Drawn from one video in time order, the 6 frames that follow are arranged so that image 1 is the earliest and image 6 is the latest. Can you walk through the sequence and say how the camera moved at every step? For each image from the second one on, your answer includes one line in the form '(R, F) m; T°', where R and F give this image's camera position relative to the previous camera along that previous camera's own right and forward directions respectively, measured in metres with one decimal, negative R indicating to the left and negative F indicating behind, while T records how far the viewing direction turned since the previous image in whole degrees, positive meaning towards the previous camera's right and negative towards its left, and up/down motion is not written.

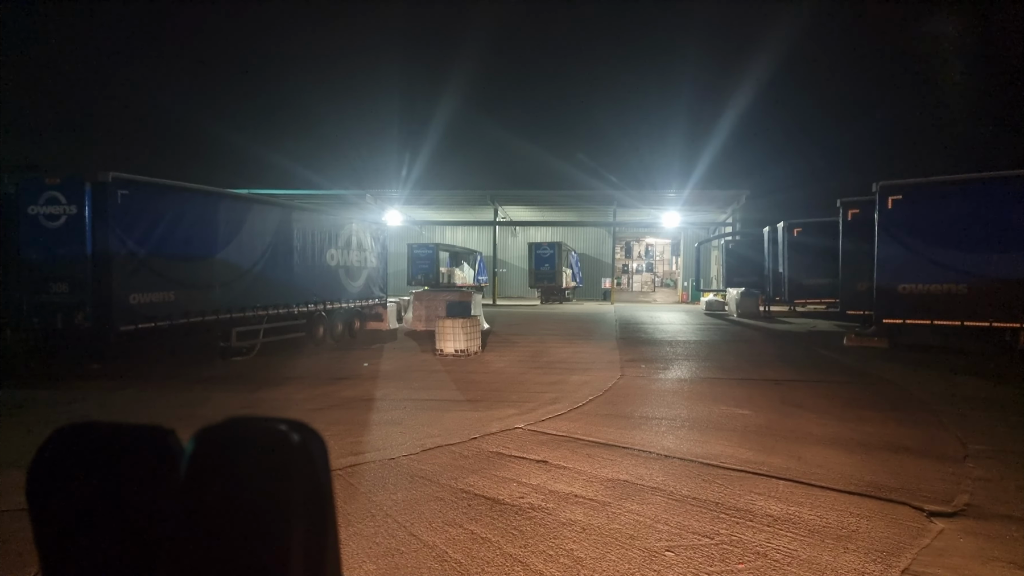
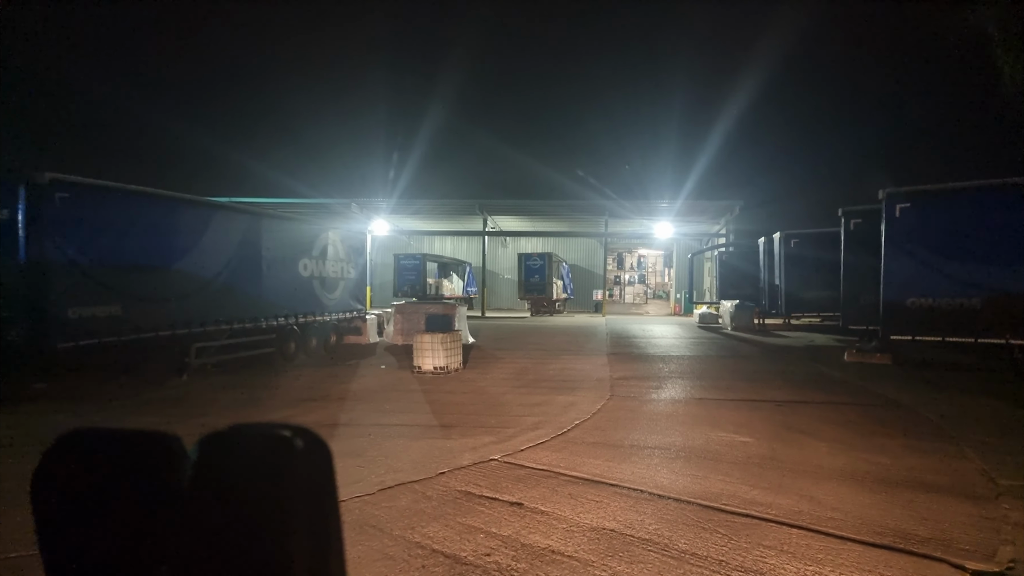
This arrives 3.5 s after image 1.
(+0.2, +0.7) m; +1°
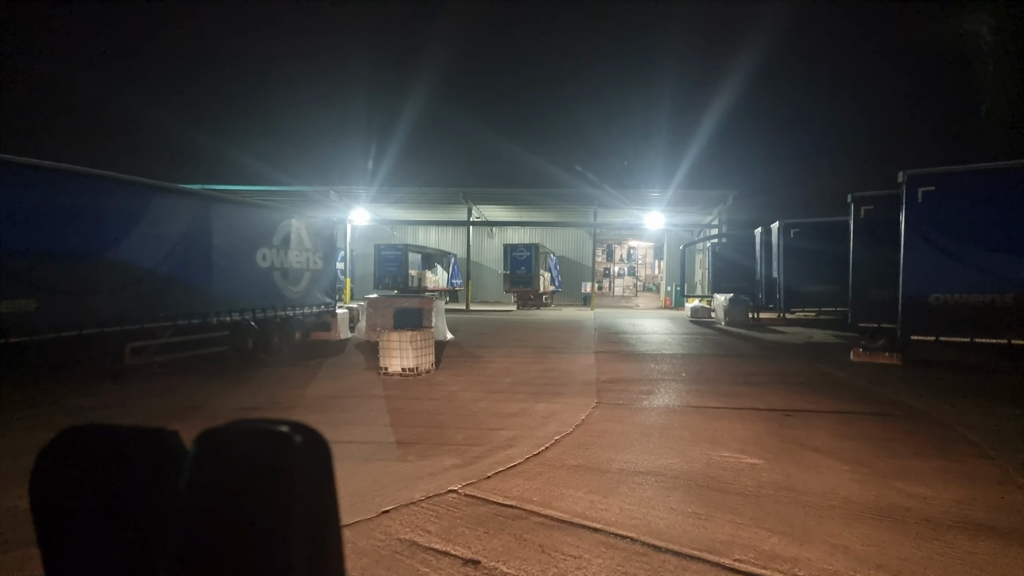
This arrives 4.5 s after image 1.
(+0.2, +1.1) m; +1°
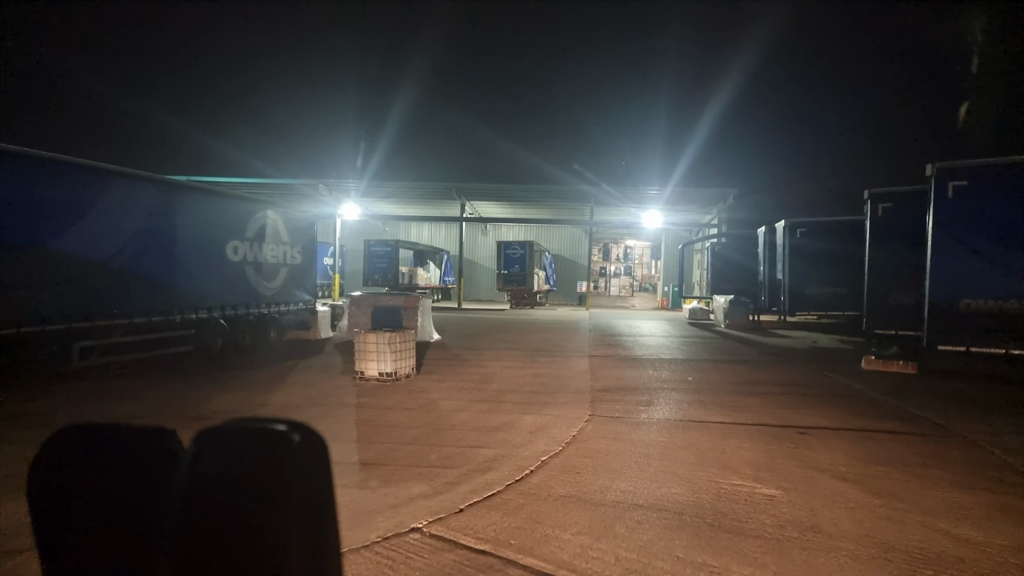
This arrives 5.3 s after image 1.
(+0.1, +0.8) m; 0°
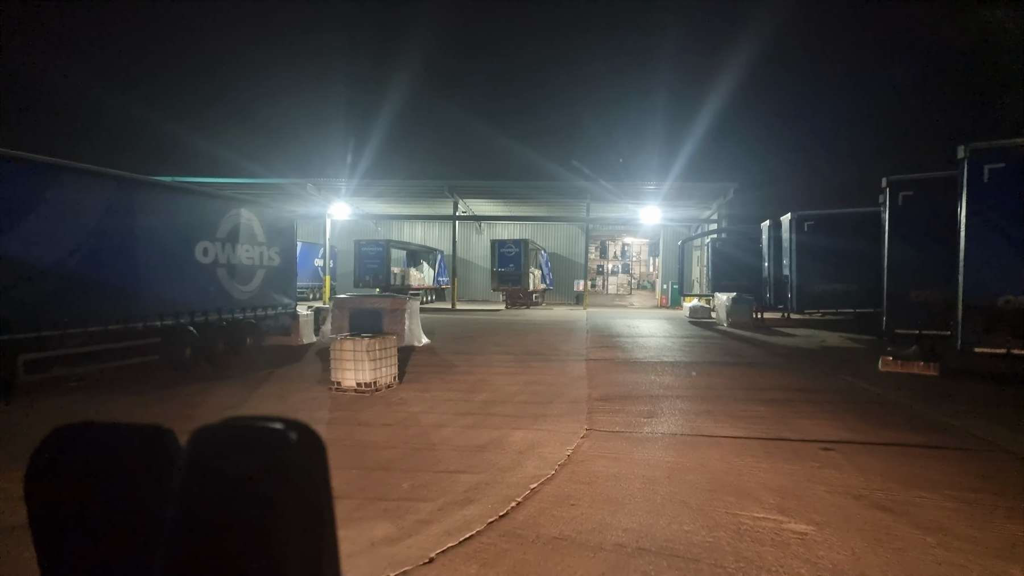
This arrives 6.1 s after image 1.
(+0.1, +0.8) m; 0°
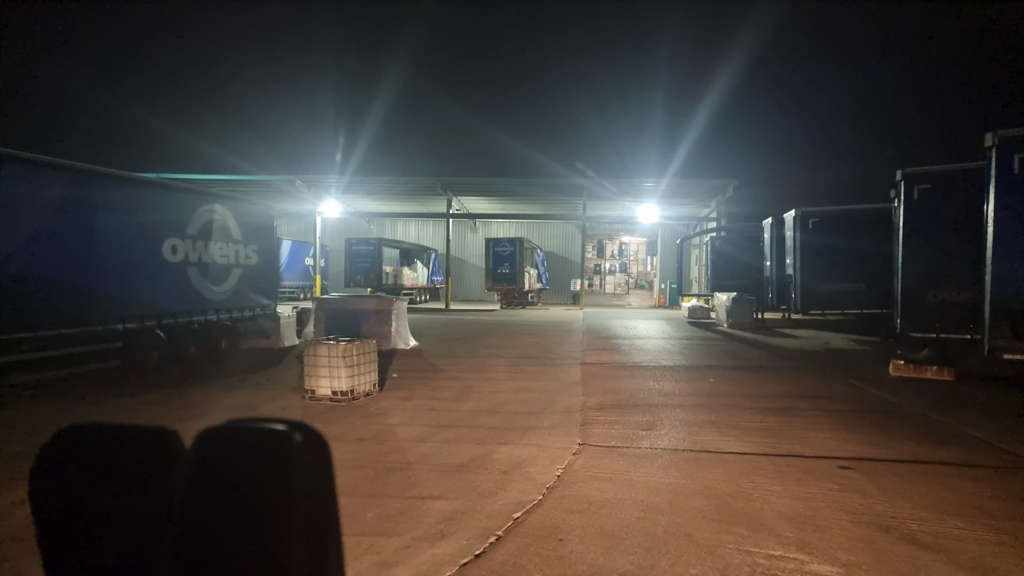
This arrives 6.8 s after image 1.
(+0.1, +0.6) m; 0°
